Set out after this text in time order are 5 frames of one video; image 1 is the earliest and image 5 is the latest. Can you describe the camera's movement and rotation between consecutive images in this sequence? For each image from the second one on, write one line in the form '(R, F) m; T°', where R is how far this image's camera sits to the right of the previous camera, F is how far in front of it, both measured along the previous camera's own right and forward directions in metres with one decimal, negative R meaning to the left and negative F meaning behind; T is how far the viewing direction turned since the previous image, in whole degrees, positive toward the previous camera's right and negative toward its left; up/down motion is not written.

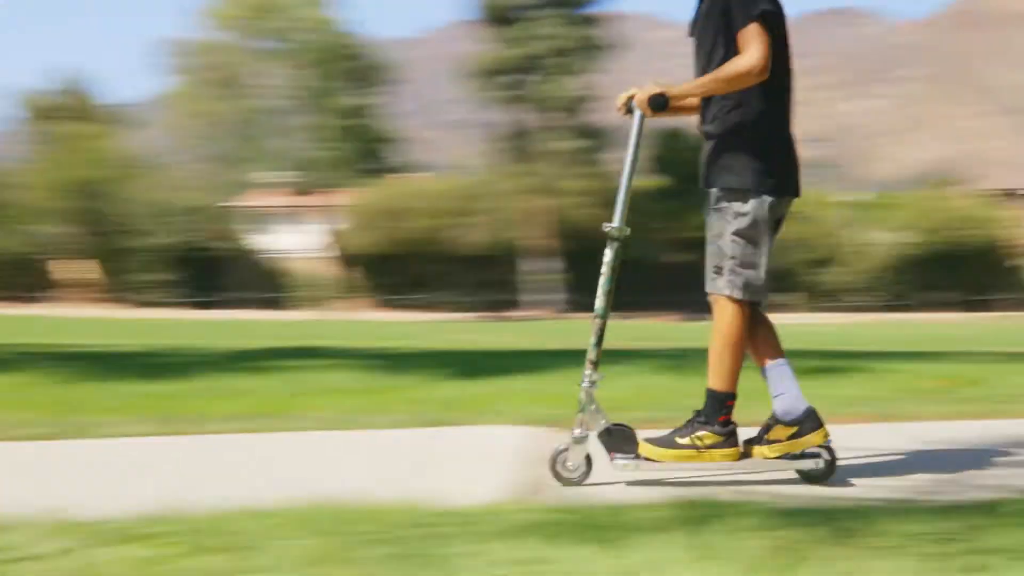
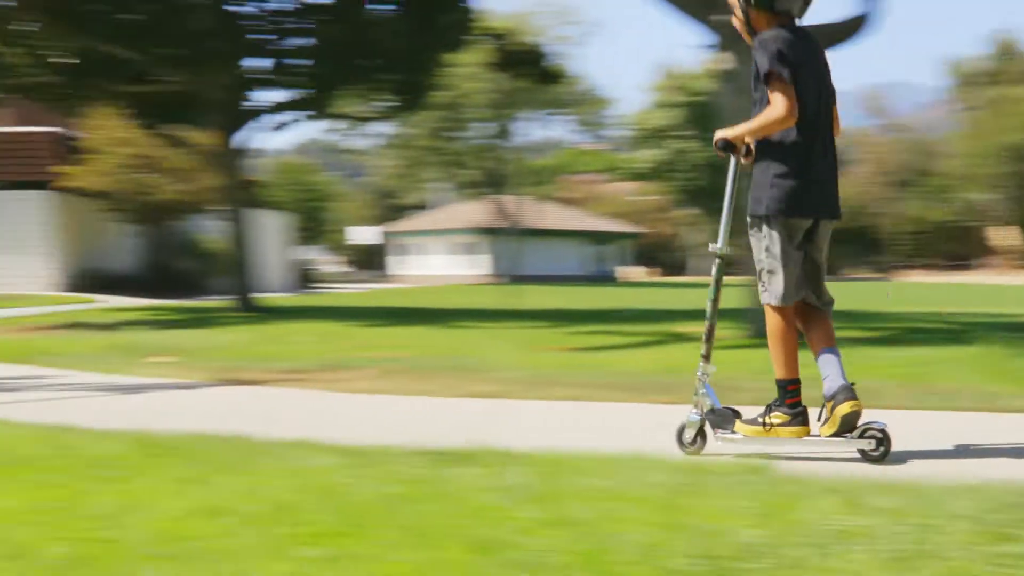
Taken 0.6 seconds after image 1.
(-0.2, -0.3) m; -37°
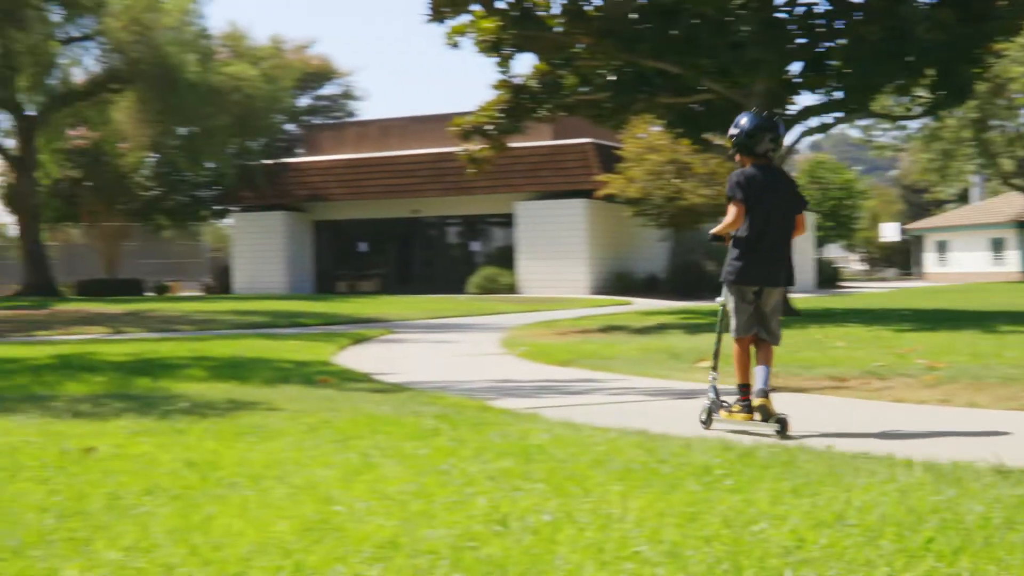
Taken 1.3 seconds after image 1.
(-0.1, -0.3) m; -21°
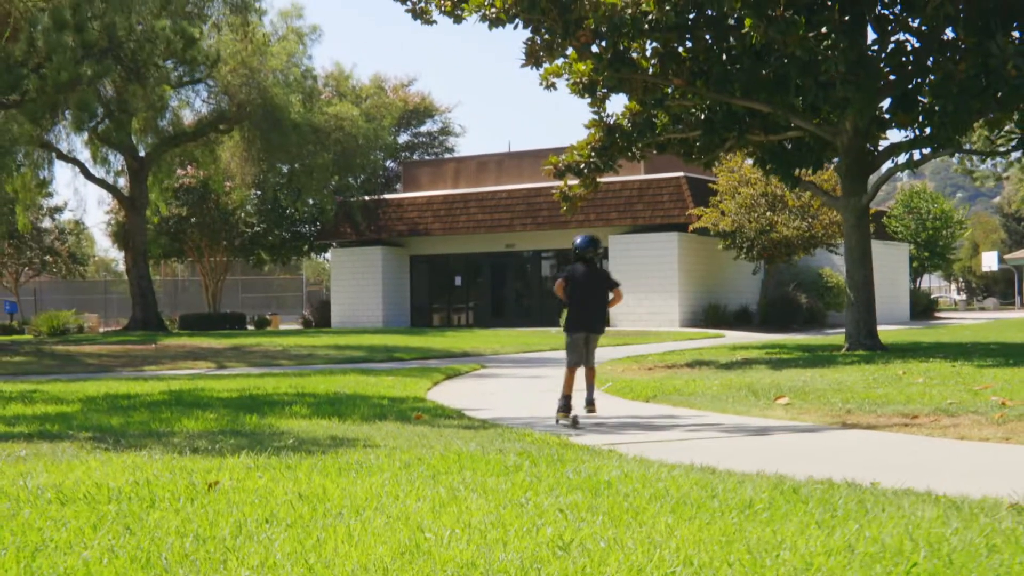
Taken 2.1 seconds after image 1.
(+0.1, -0.6) m; -4°
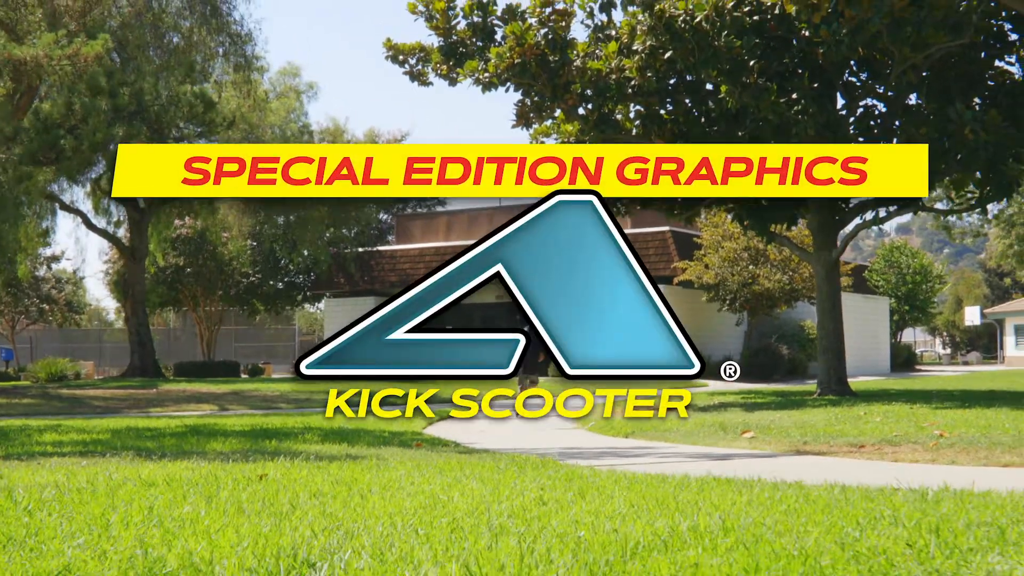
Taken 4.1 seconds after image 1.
(0.0, -1.3) m; 0°
